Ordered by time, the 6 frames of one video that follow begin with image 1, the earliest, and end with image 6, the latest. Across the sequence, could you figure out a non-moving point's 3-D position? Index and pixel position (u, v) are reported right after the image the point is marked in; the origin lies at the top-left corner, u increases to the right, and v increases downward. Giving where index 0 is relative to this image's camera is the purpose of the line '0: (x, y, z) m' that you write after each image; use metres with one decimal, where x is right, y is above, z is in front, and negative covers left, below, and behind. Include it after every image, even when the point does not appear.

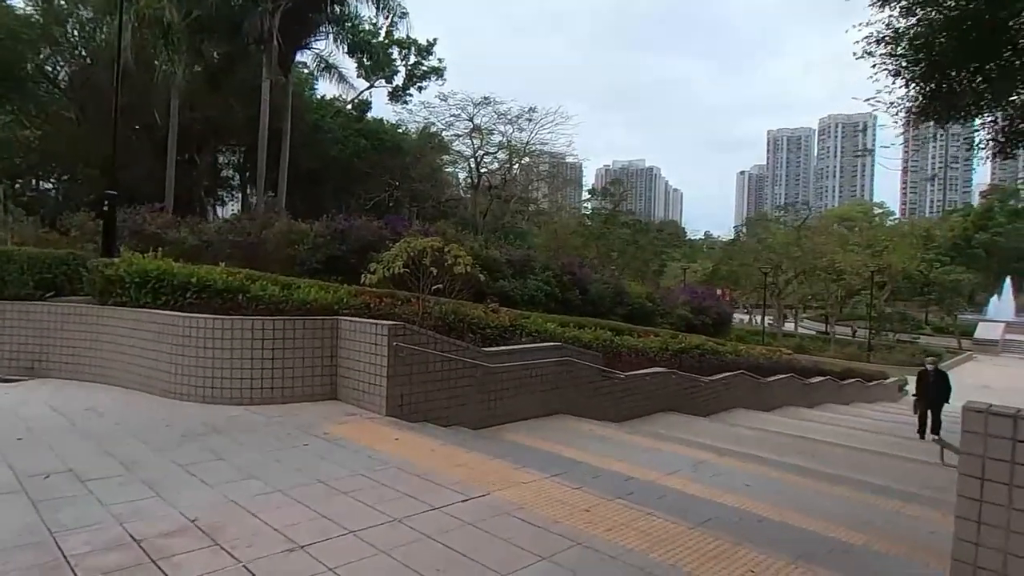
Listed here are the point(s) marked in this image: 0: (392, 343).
0: (-1.1, -0.5, +5.5) m
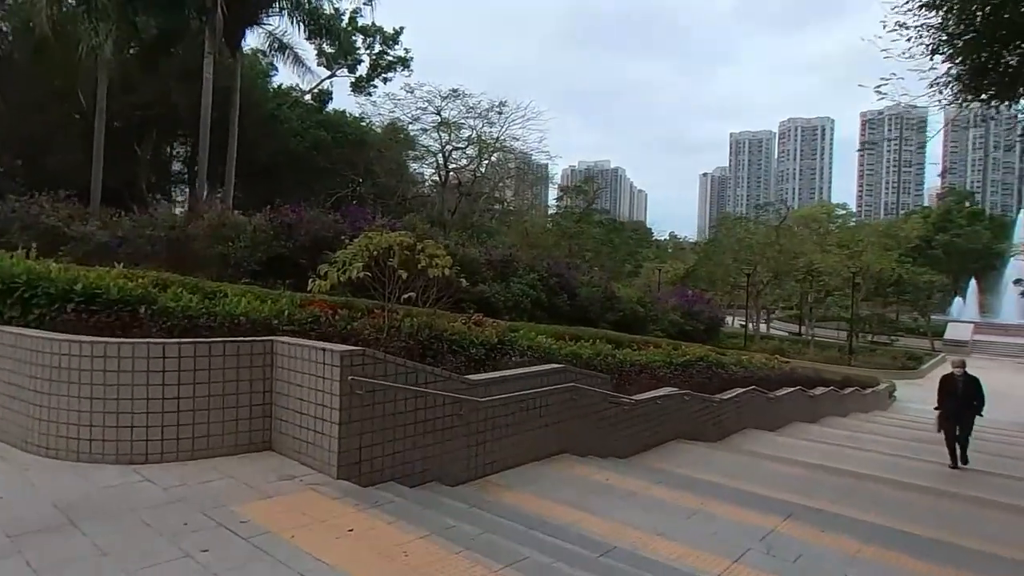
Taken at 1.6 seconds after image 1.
0: (-1.0, -0.6, +3.9) m
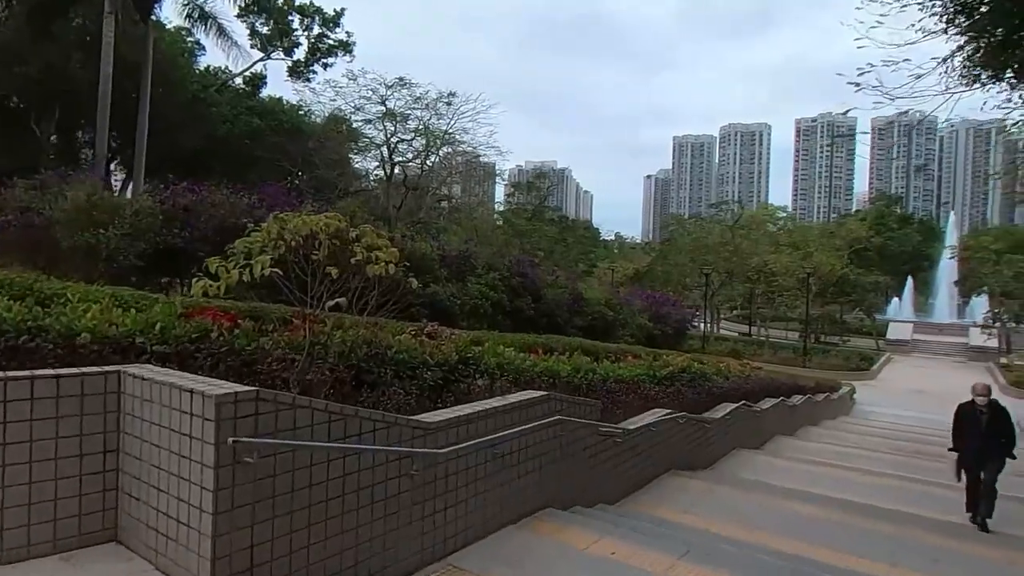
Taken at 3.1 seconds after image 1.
0: (-1.1, -0.6, +2.4) m
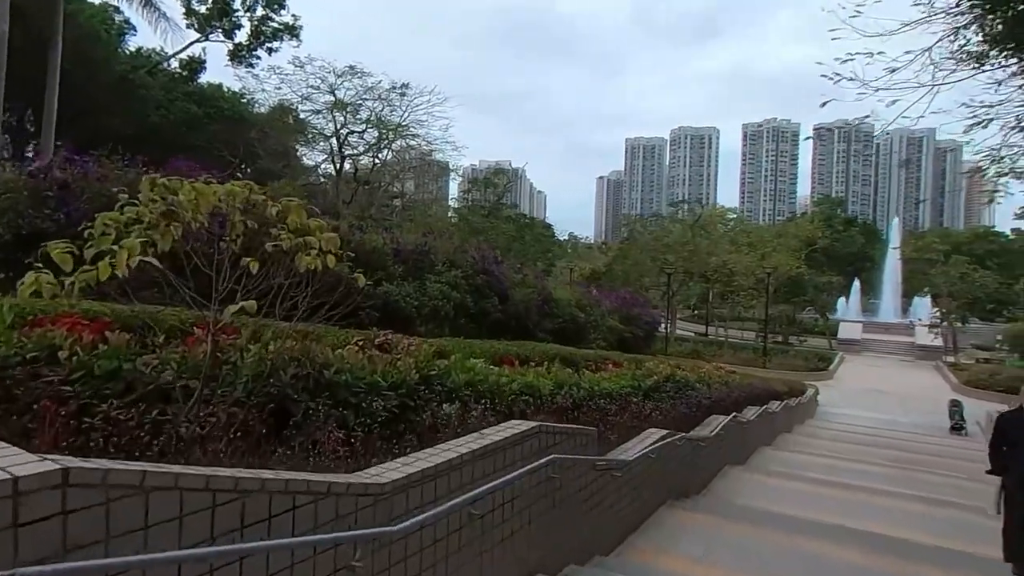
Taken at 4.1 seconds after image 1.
0: (-1.1, -0.6, +1.3) m
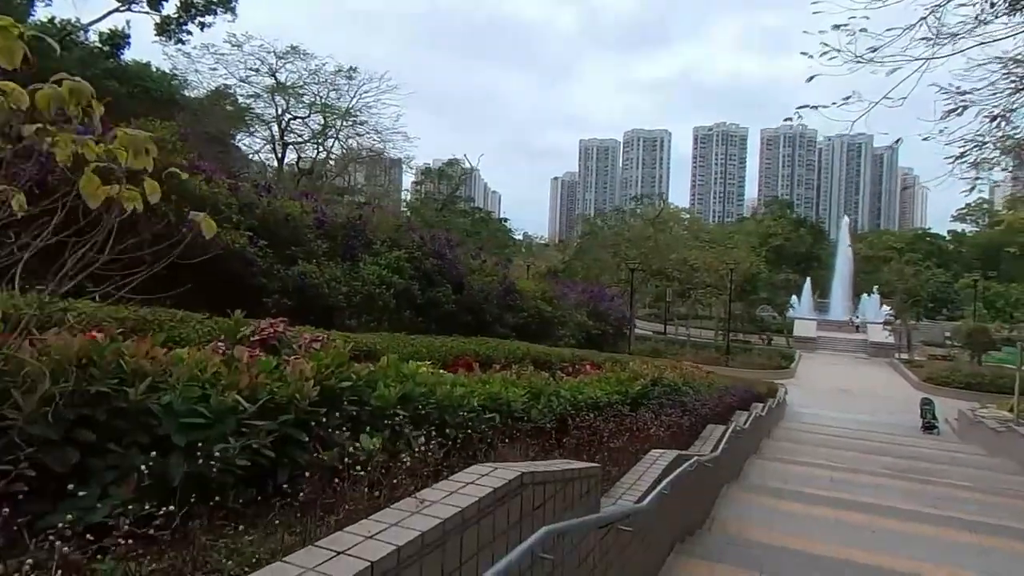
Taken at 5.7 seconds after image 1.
0: (-1.0, -0.4, -0.2) m
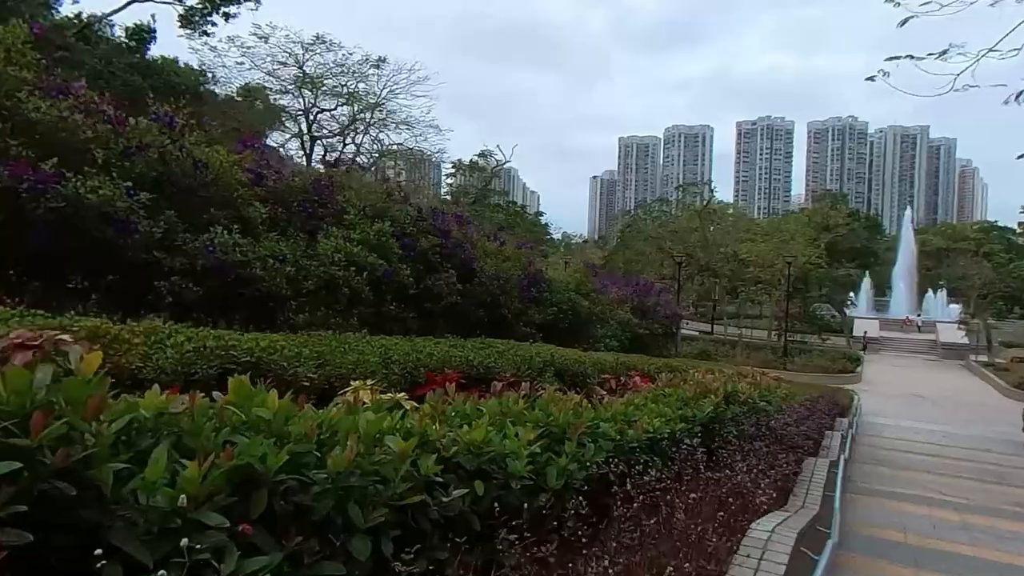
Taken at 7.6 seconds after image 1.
0: (-1.3, -0.3, -1.8) m
